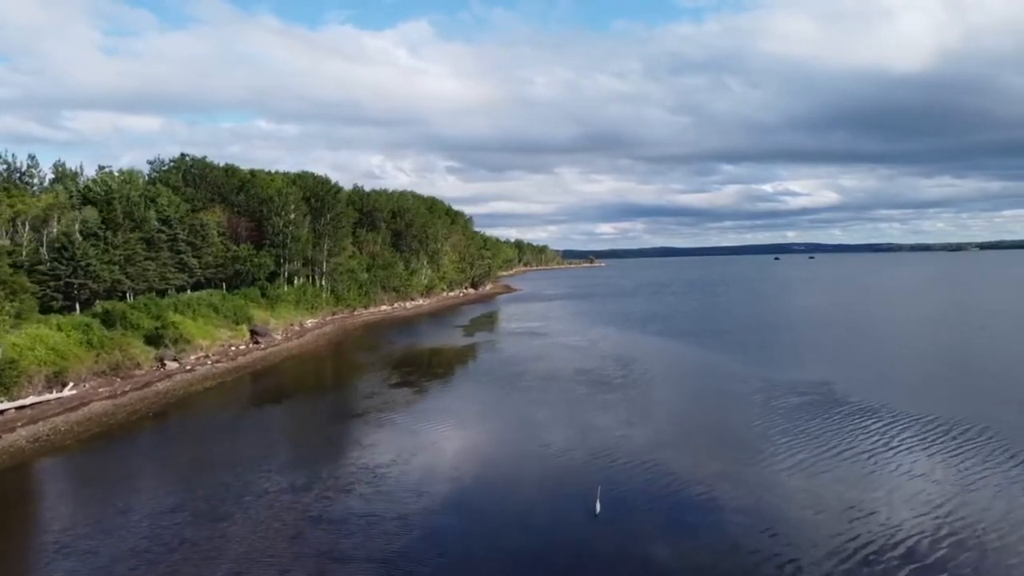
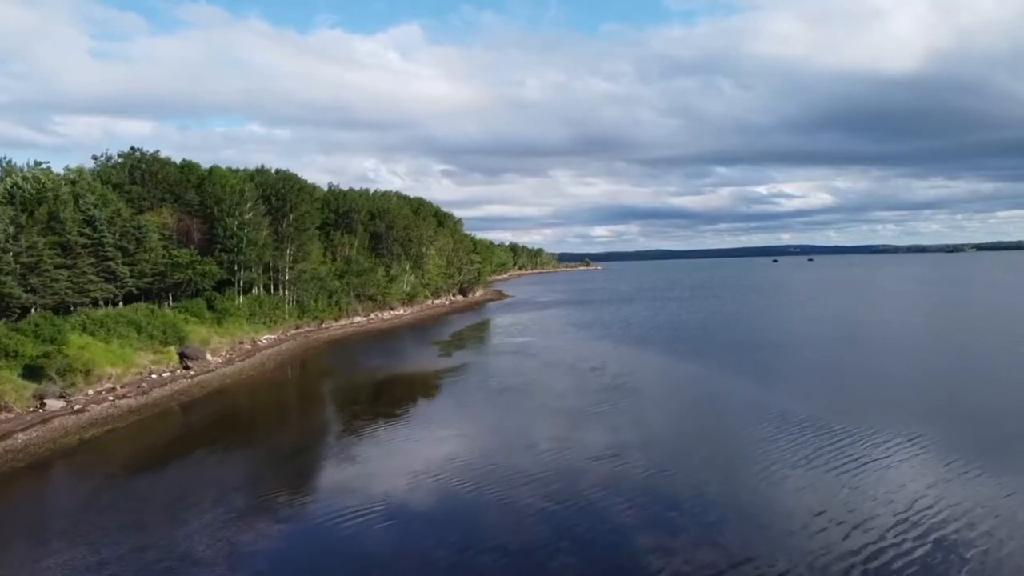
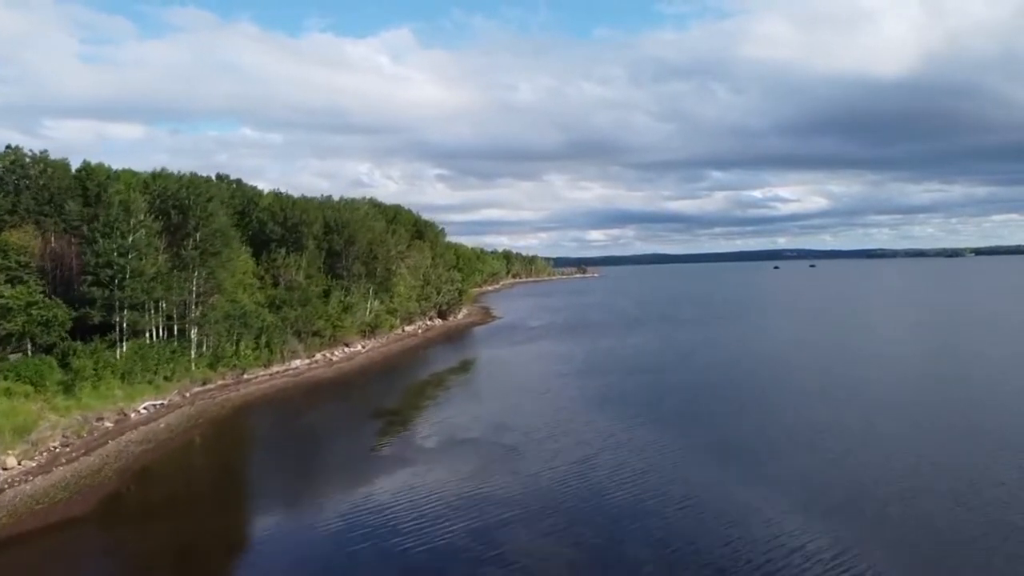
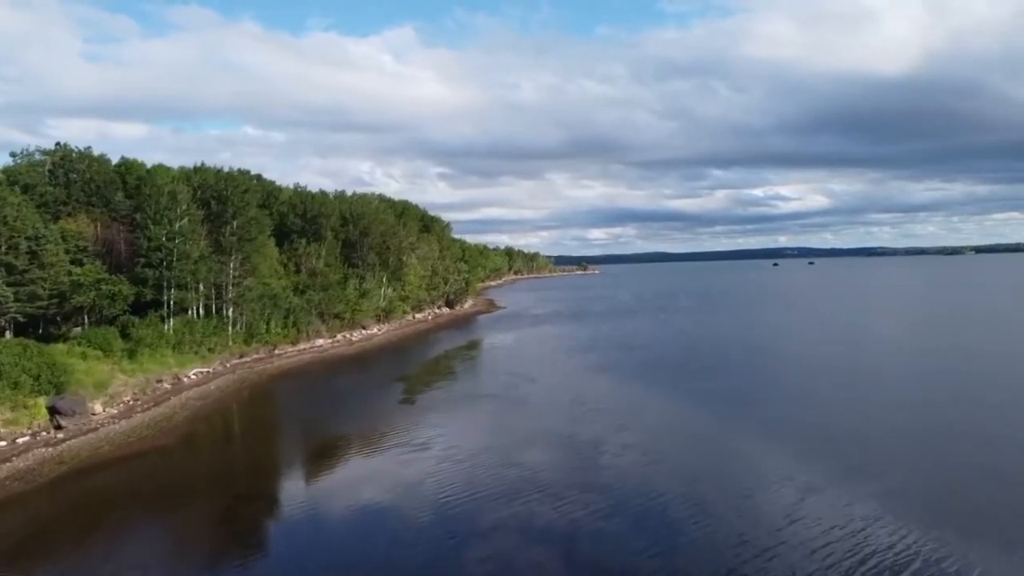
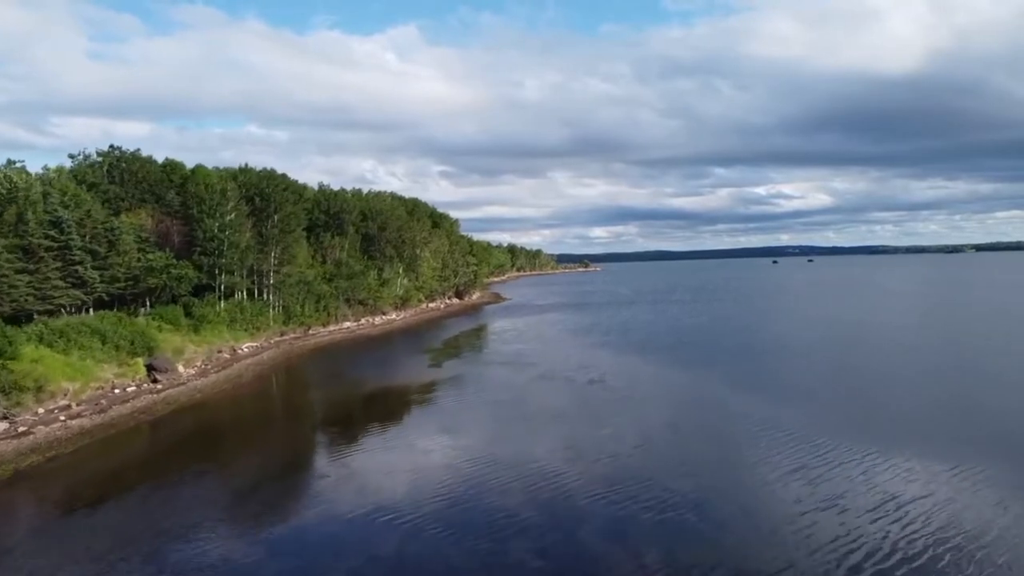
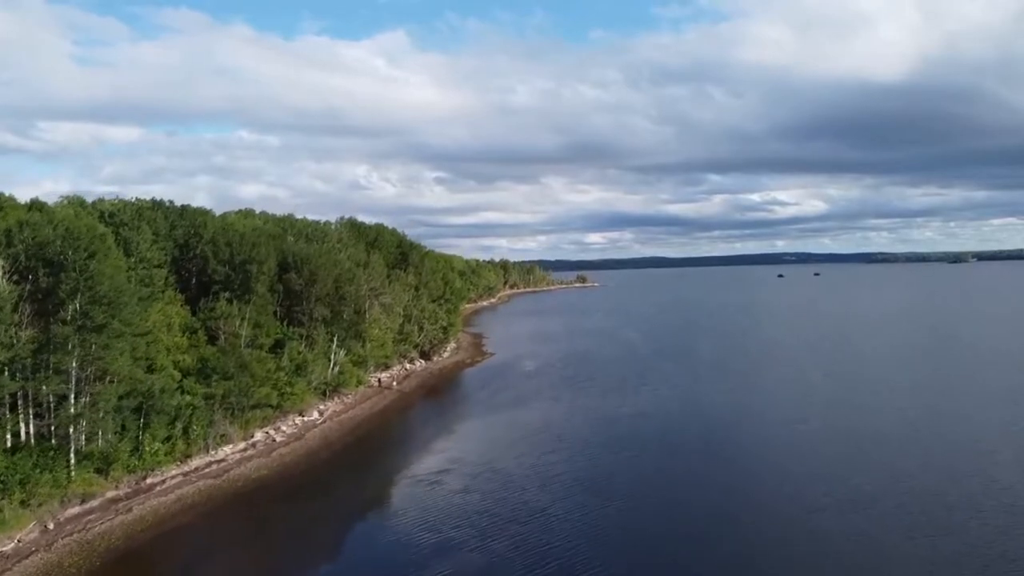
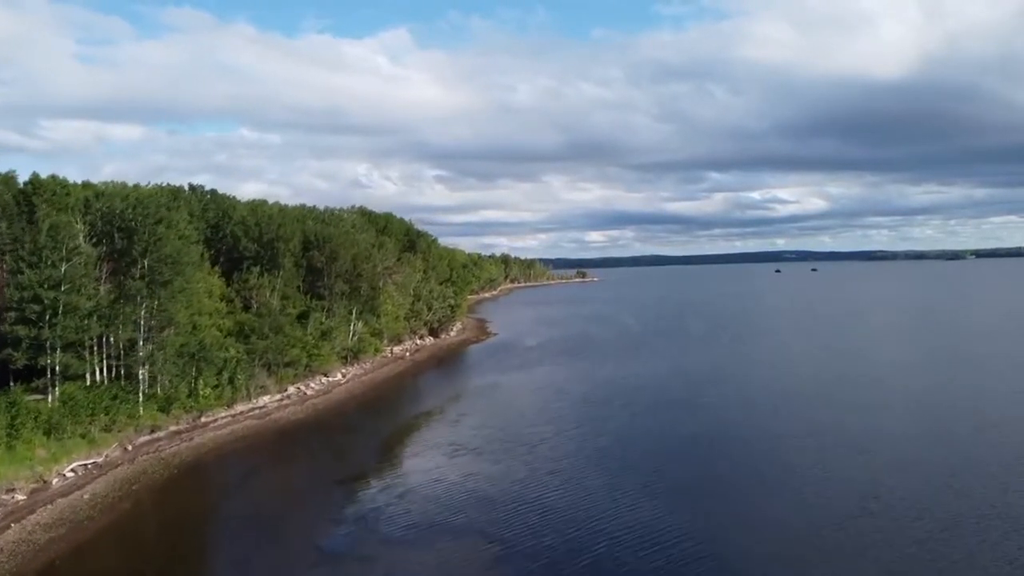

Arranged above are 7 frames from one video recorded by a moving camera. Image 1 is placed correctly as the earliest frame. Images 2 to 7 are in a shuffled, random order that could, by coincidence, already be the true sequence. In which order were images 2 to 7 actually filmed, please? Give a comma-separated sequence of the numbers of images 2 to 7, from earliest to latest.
2, 5, 4, 3, 7, 6
